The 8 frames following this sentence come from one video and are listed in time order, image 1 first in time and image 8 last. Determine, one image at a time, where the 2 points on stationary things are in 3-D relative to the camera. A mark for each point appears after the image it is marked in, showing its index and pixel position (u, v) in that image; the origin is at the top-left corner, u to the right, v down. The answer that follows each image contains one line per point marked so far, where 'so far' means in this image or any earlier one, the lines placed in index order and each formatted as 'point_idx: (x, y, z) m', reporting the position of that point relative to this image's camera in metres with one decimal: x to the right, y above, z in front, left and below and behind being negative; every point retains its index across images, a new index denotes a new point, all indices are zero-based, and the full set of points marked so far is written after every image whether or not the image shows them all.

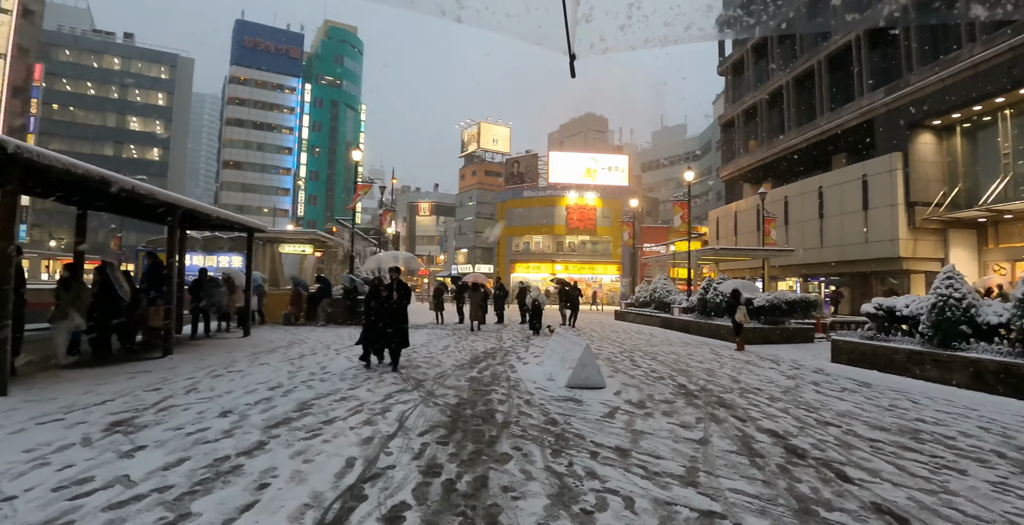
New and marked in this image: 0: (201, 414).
0: (-3.1, -1.5, +4.8) m
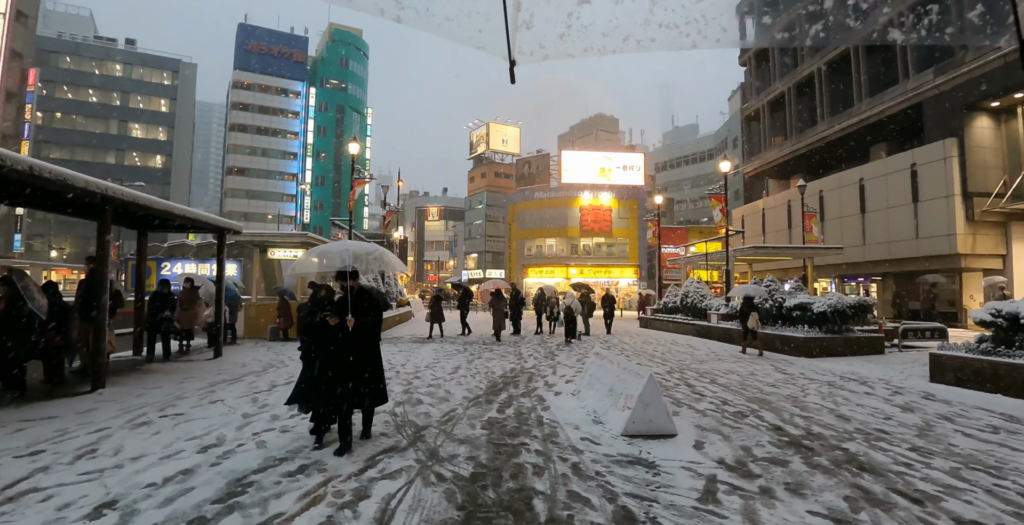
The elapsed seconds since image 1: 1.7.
0: (-2.8, -1.6, +3.0) m
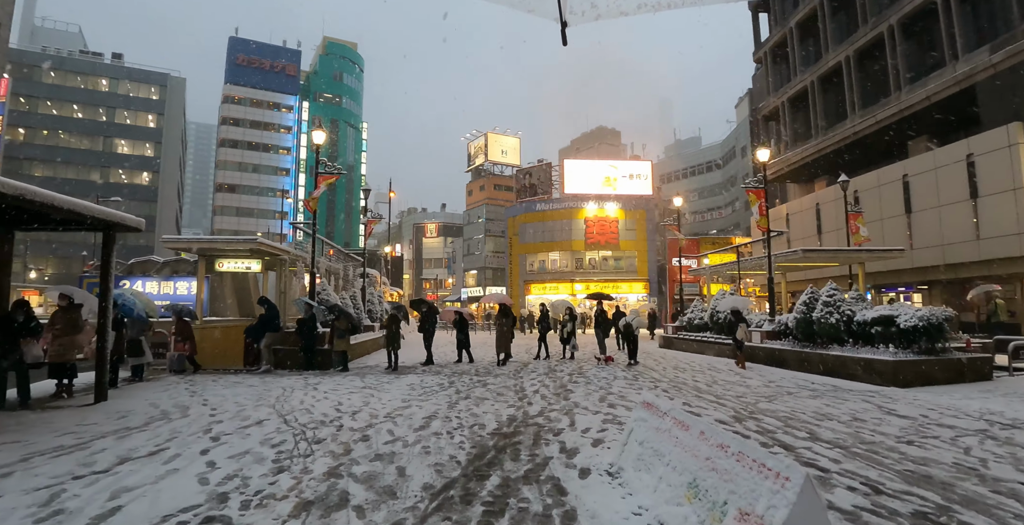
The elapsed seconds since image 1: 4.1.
0: (-2.9, -1.4, +0.4) m
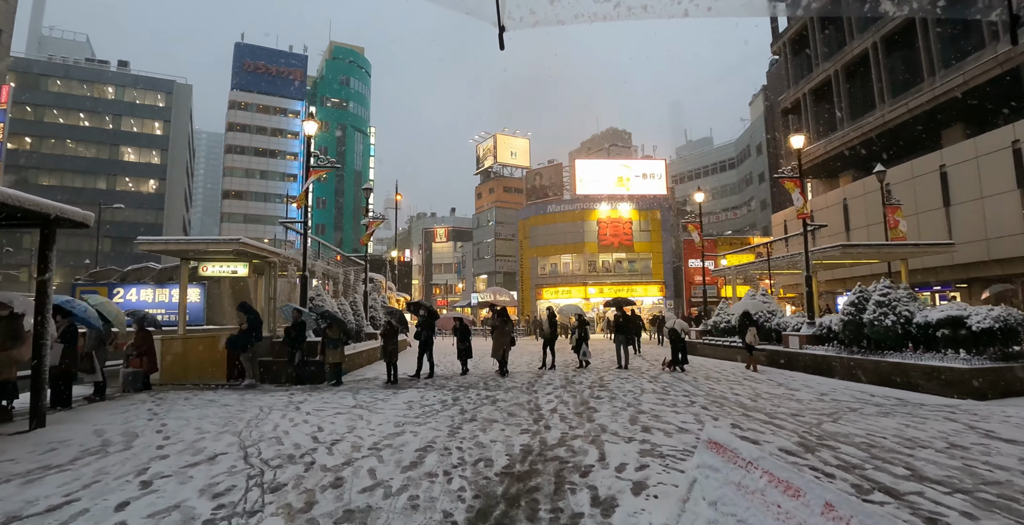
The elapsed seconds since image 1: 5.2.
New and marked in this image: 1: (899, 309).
0: (-2.8, -1.3, -0.7) m
1: (+7.1, -0.9, +8.8) m
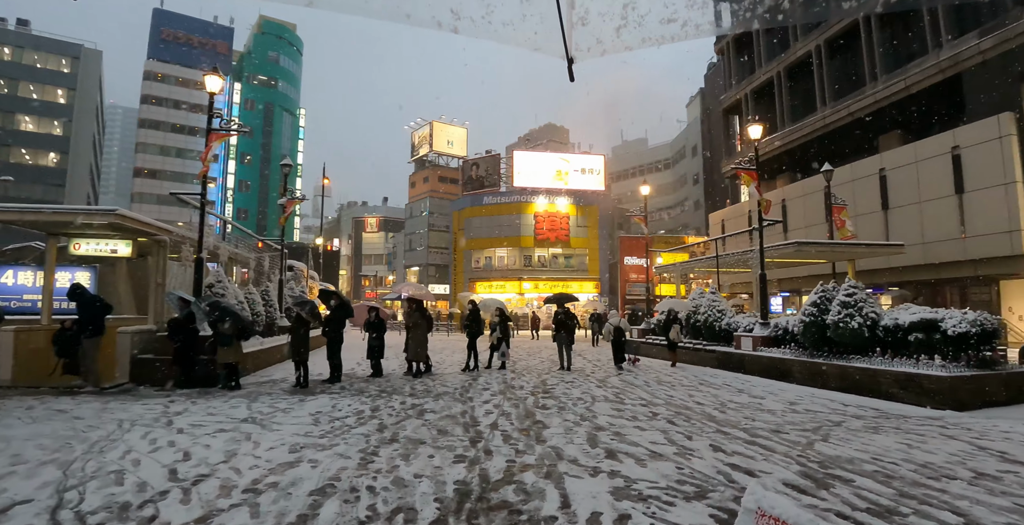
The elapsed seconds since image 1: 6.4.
0: (-2.6, -1.1, -2.4) m
1: (+6.1, -0.8, +8.3) m
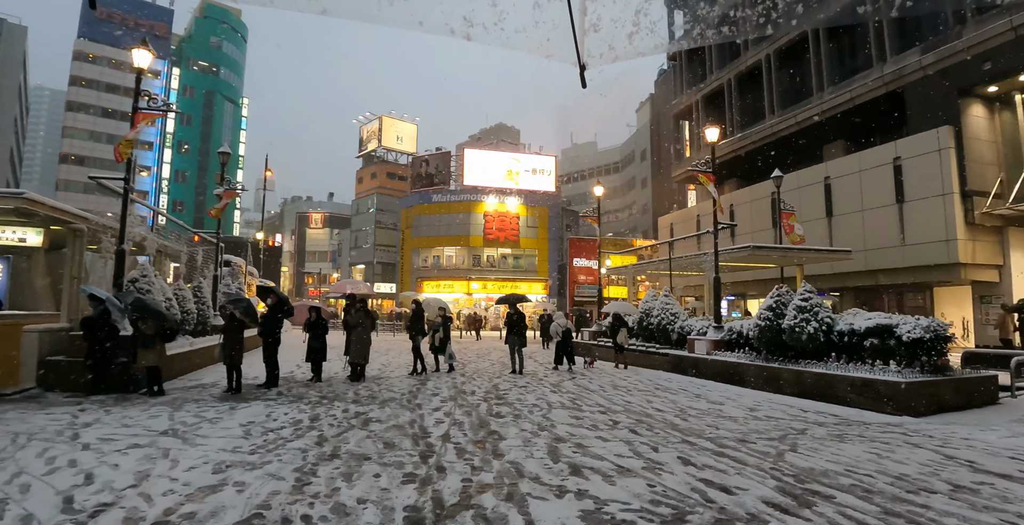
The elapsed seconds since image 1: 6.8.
0: (-2.1, -1.0, -3.2) m
1: (+5.3, -0.9, +8.4) m
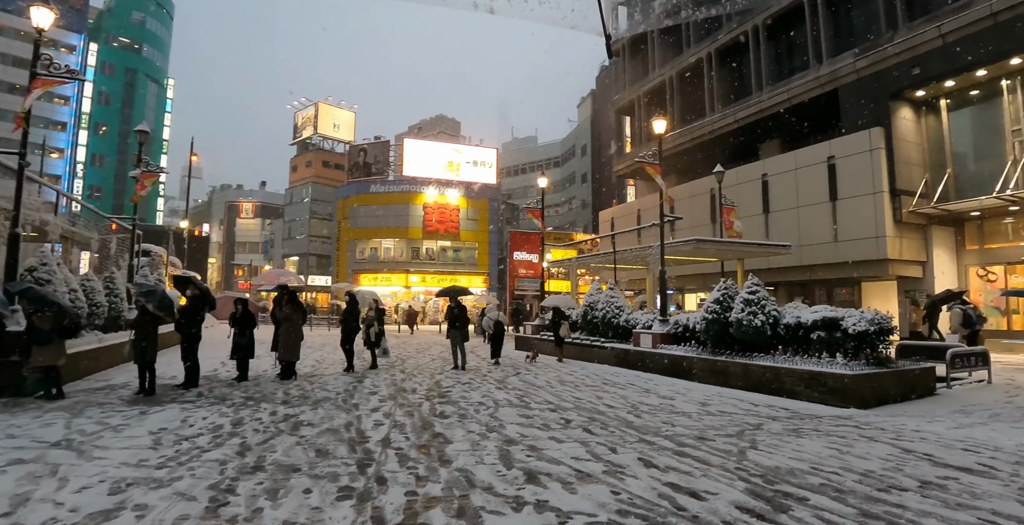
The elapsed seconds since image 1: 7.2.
0: (-1.6, -1.0, -3.9) m
1: (+4.5, -0.8, +8.4) m
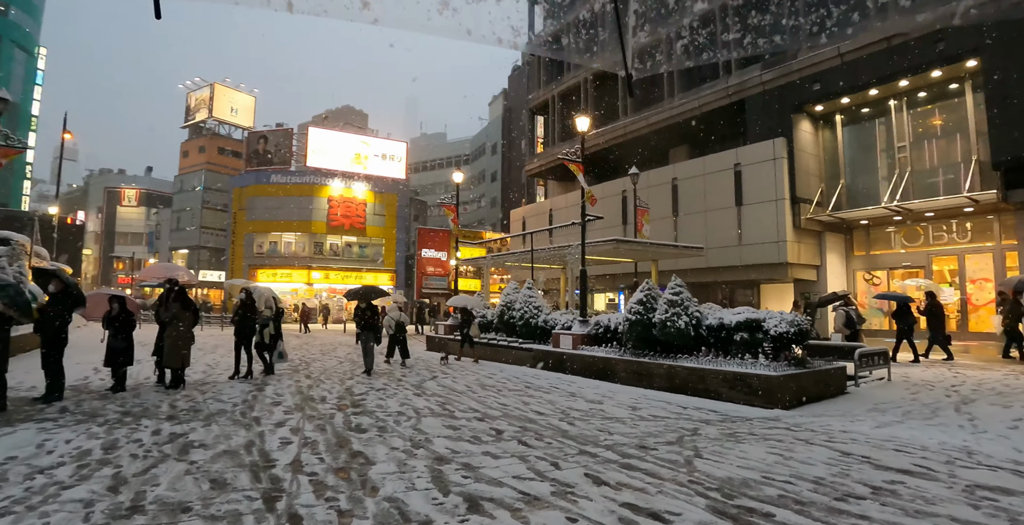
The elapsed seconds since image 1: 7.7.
0: (-0.6, -1.1, -4.6) m
1: (+3.3, -0.8, +8.5) m
